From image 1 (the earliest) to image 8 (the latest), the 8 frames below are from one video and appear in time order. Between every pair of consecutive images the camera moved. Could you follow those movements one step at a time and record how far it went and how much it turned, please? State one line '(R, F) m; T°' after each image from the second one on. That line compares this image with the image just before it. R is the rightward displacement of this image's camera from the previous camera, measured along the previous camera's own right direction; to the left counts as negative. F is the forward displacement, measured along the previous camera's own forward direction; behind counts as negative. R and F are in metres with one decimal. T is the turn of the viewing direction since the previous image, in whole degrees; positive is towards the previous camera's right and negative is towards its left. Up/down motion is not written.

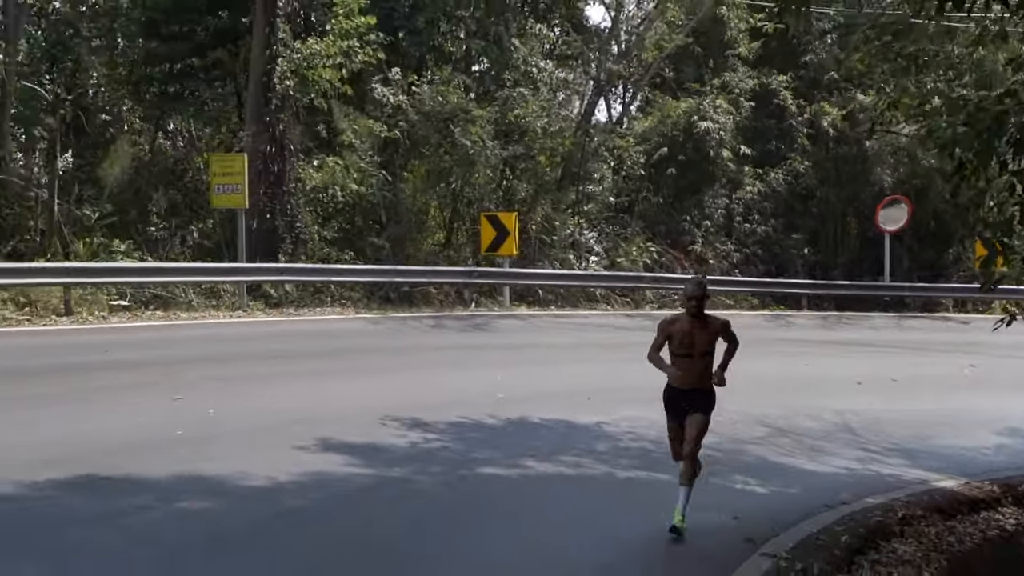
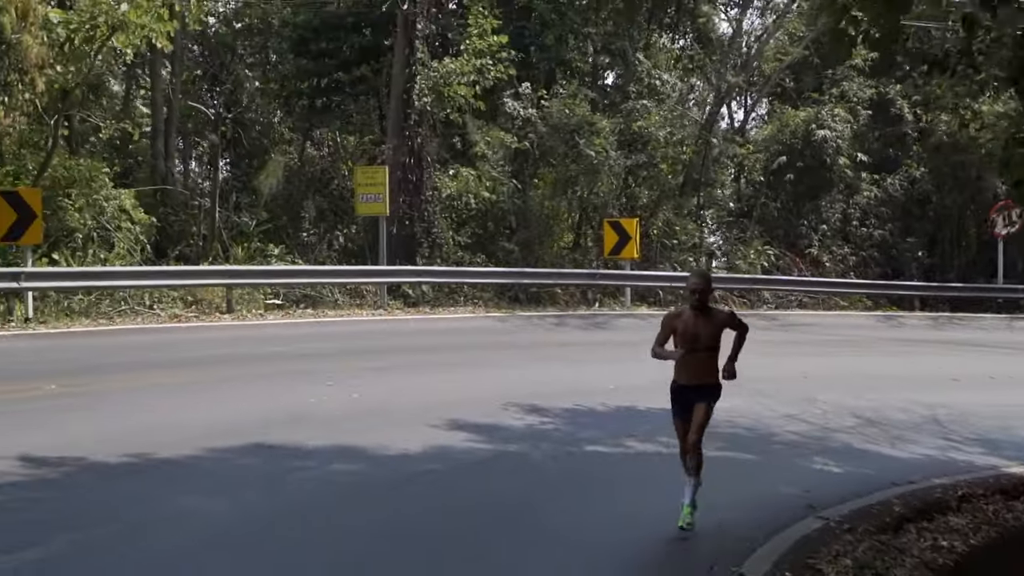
(+0.2, -1.1) m; -5°
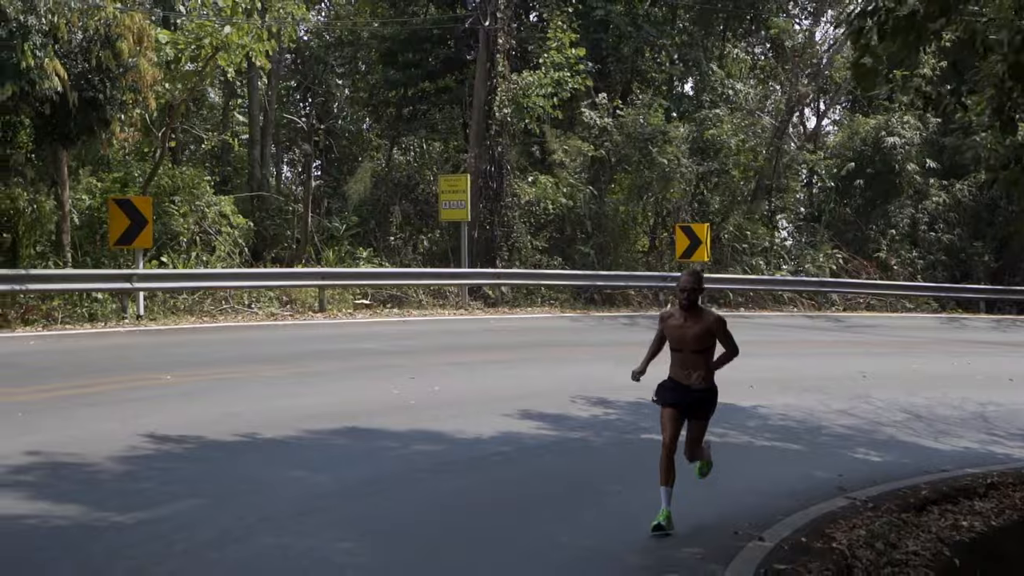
(+0.1, -0.9) m; -3°
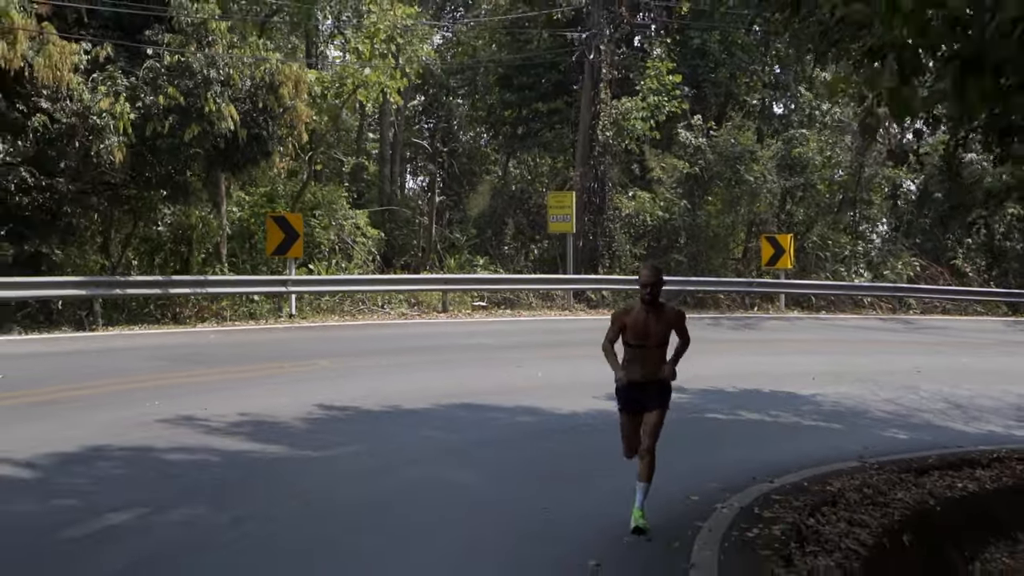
(+0.2, -2.1) m; -5°
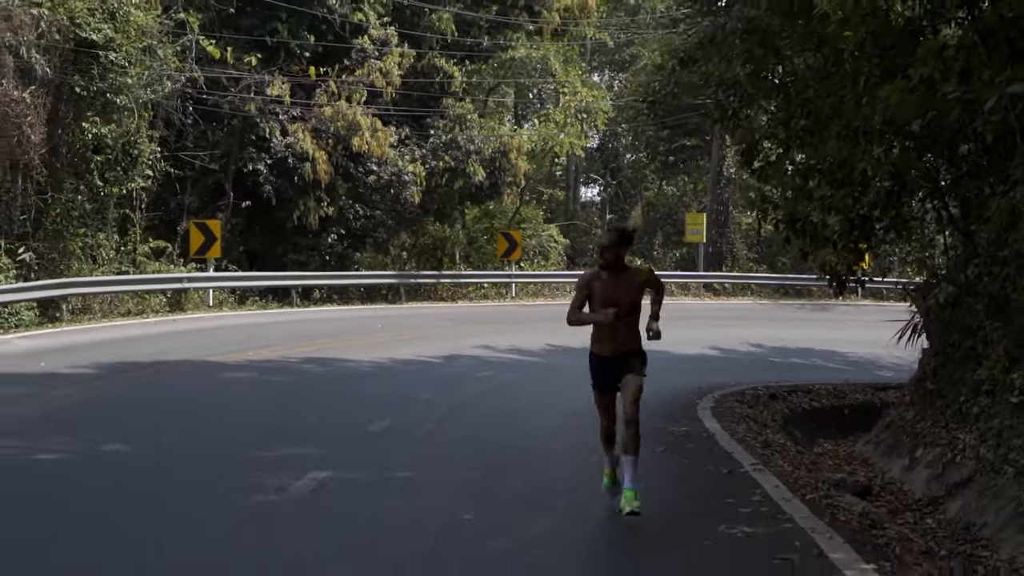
(+0.3, -7.8) m; -6°
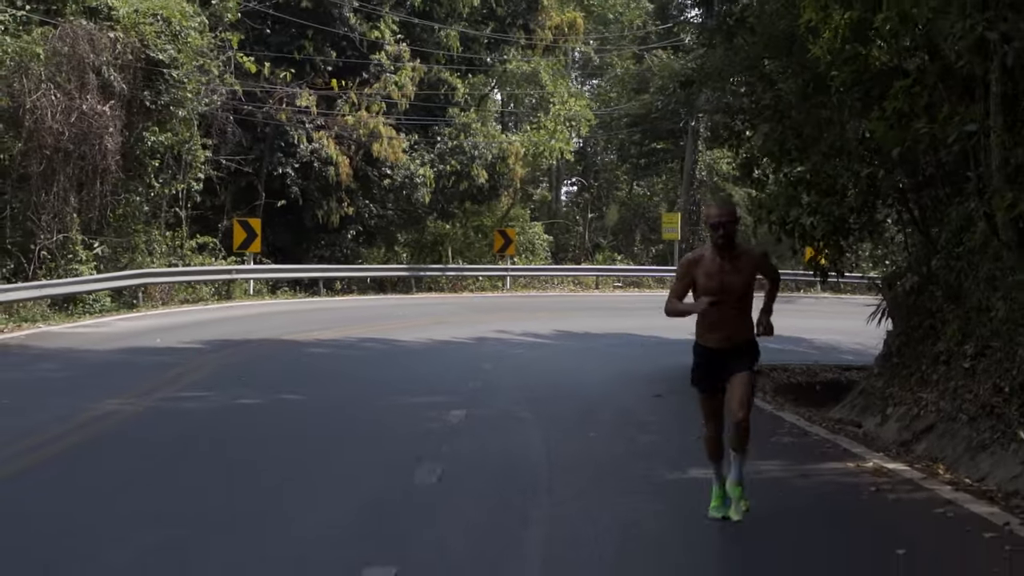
(-0.8, -2.2) m; +2°
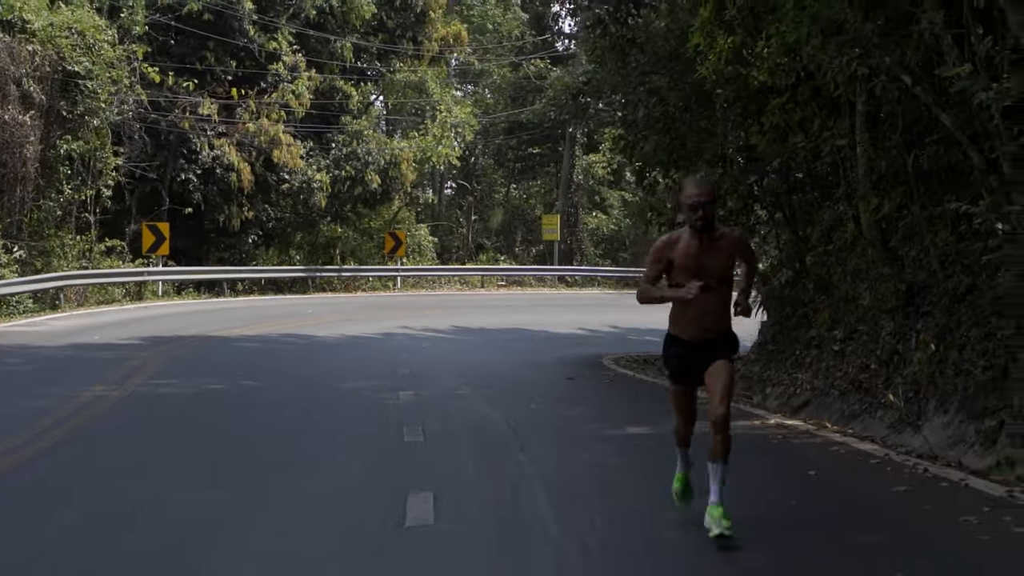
(-0.5, -1.2) m; +5°
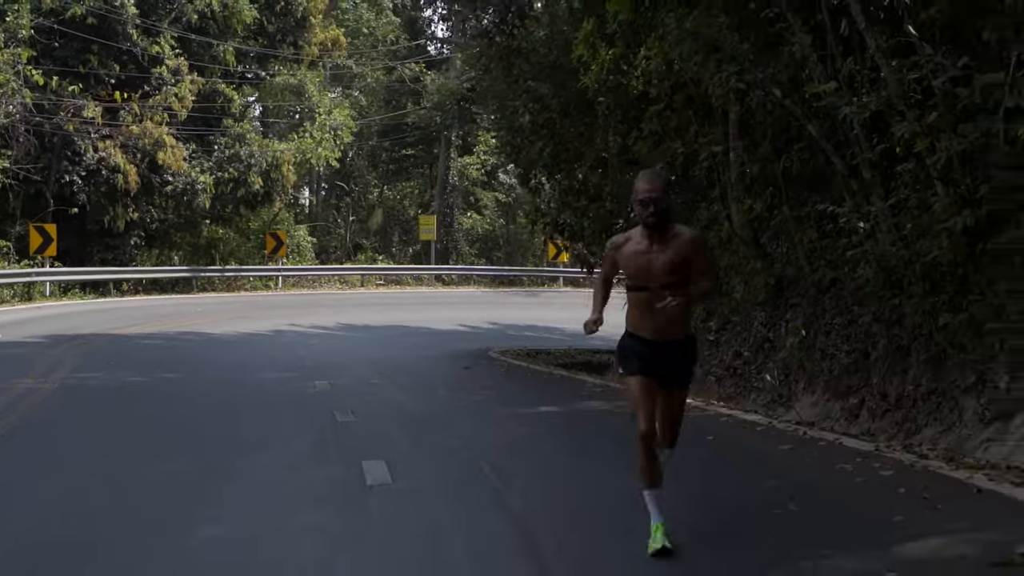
(-0.3, -0.8) m; +5°
